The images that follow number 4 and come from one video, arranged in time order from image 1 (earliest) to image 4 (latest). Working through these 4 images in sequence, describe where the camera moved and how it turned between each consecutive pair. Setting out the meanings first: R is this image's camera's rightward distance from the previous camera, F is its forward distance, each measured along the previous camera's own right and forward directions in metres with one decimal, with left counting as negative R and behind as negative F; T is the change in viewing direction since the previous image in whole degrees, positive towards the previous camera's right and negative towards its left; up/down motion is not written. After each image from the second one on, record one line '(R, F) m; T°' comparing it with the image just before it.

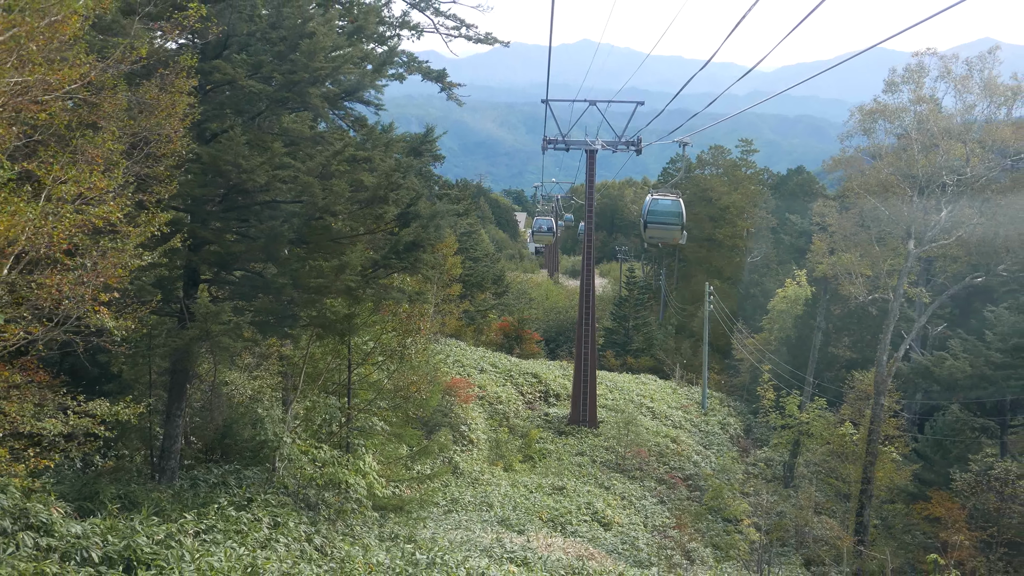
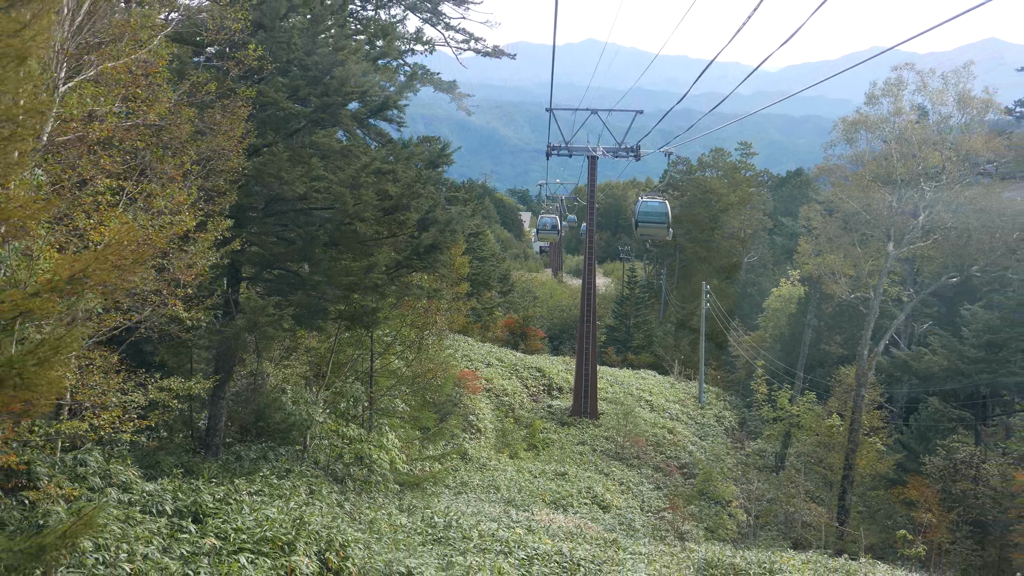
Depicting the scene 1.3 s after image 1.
(0.0, -1.5) m; 0°
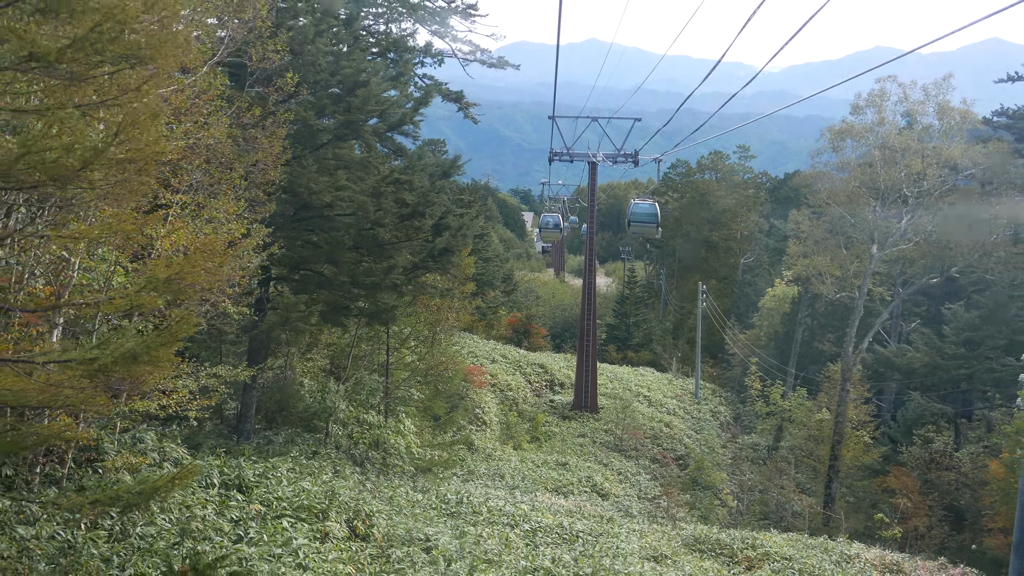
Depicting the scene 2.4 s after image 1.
(-0.1, -1.3) m; 0°
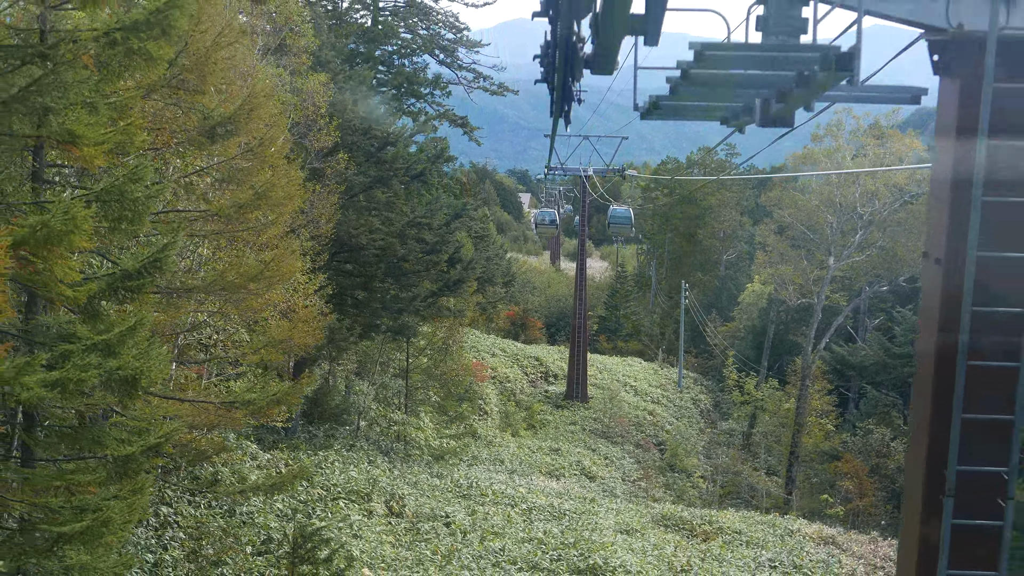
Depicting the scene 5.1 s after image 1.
(-0.1, -3.1) m; 0°
